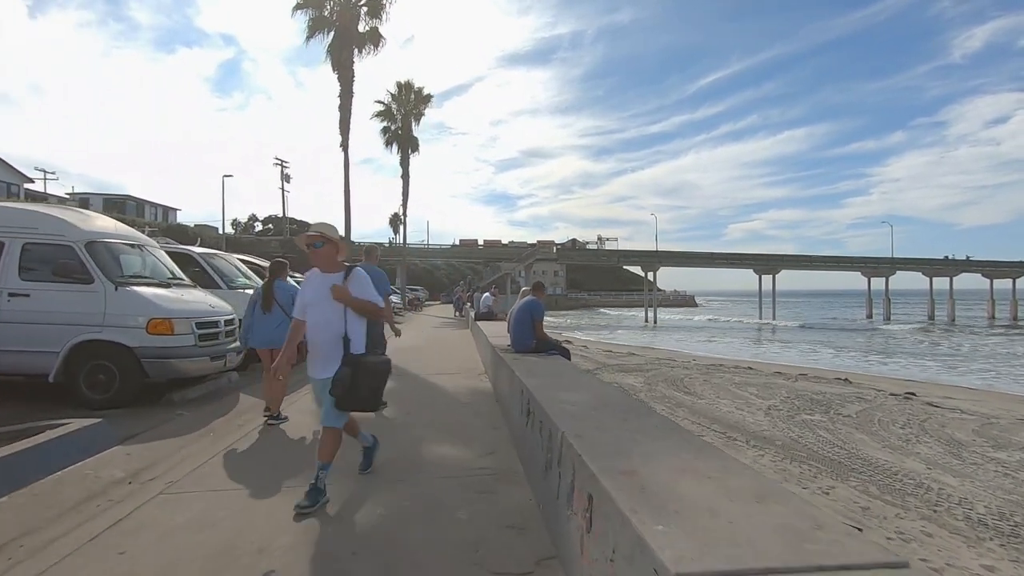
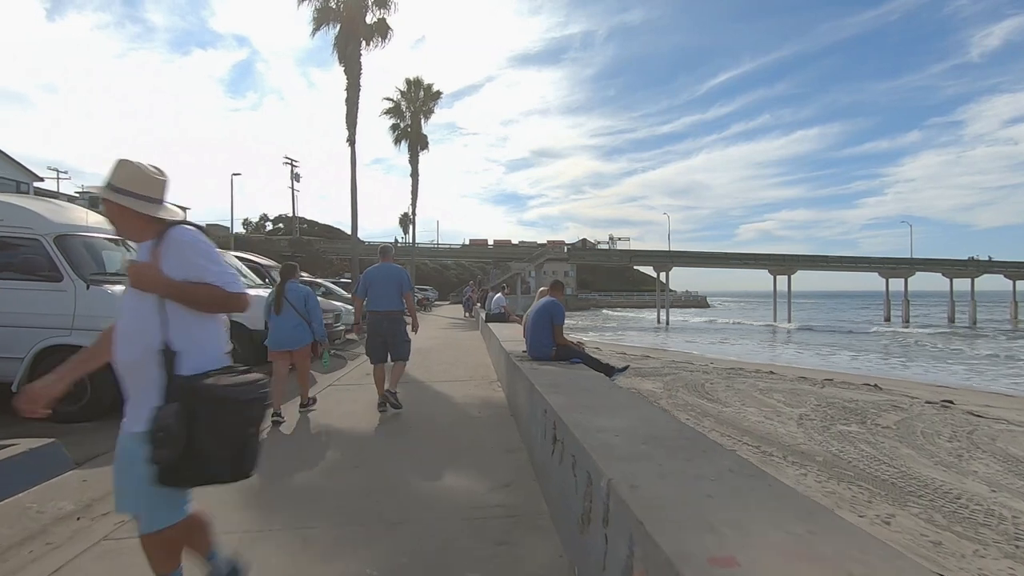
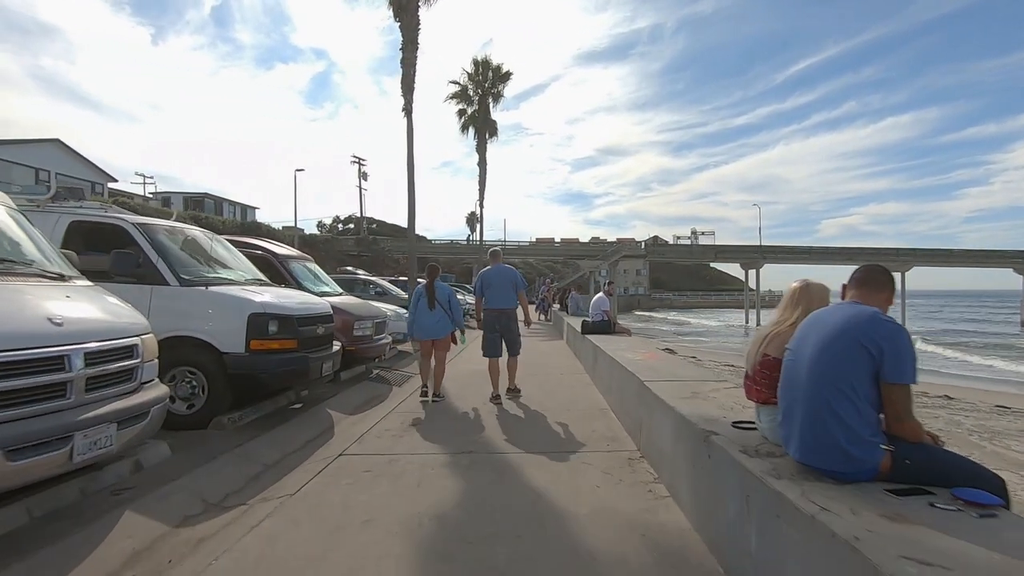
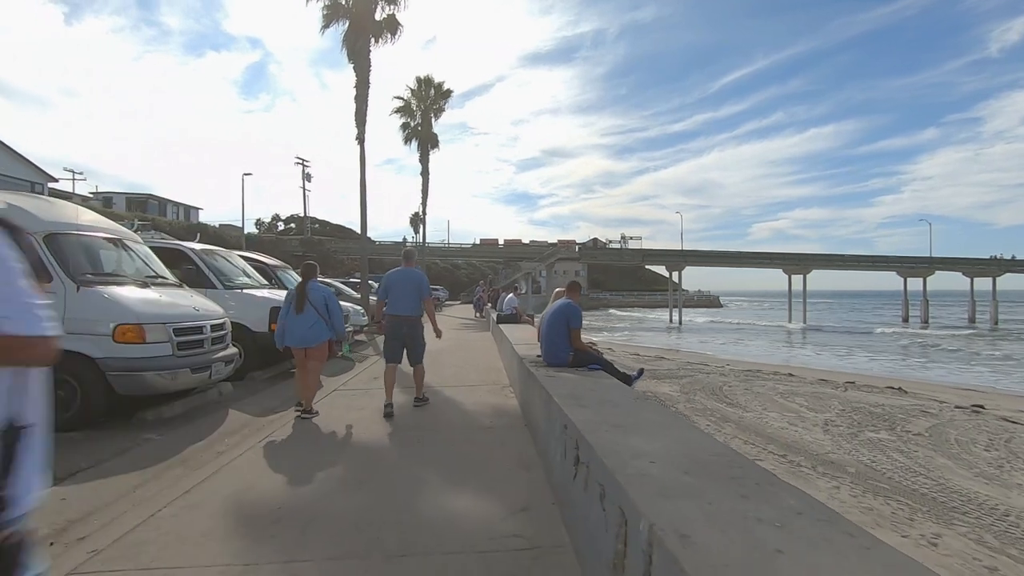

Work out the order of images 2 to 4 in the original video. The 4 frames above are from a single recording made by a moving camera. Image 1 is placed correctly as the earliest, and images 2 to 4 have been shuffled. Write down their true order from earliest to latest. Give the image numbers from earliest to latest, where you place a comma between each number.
2, 4, 3
